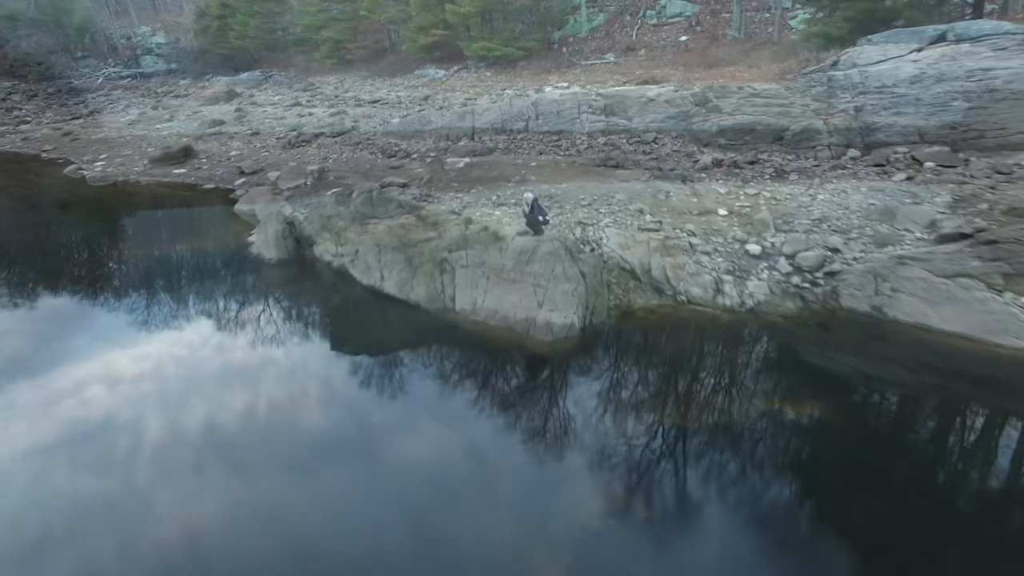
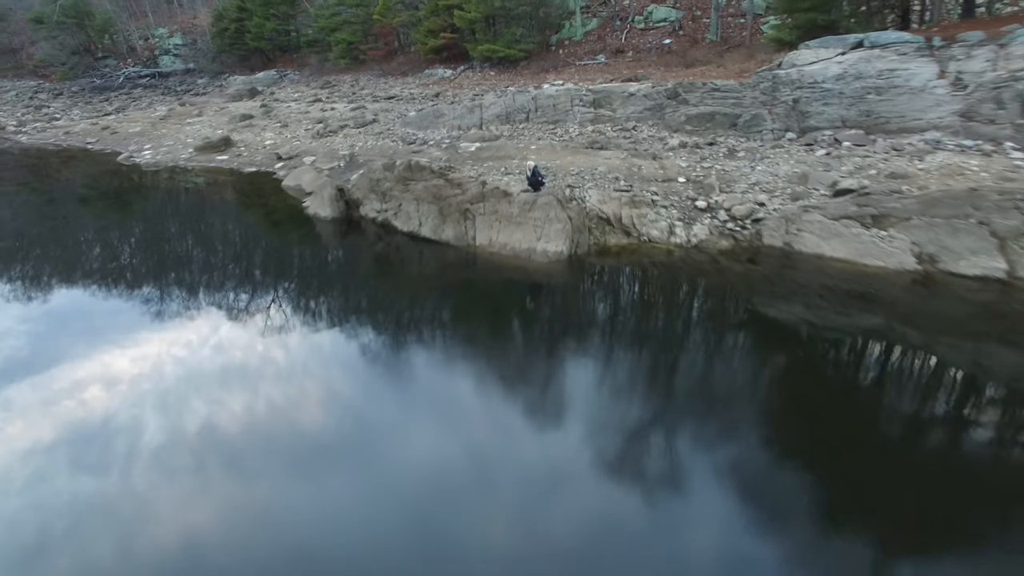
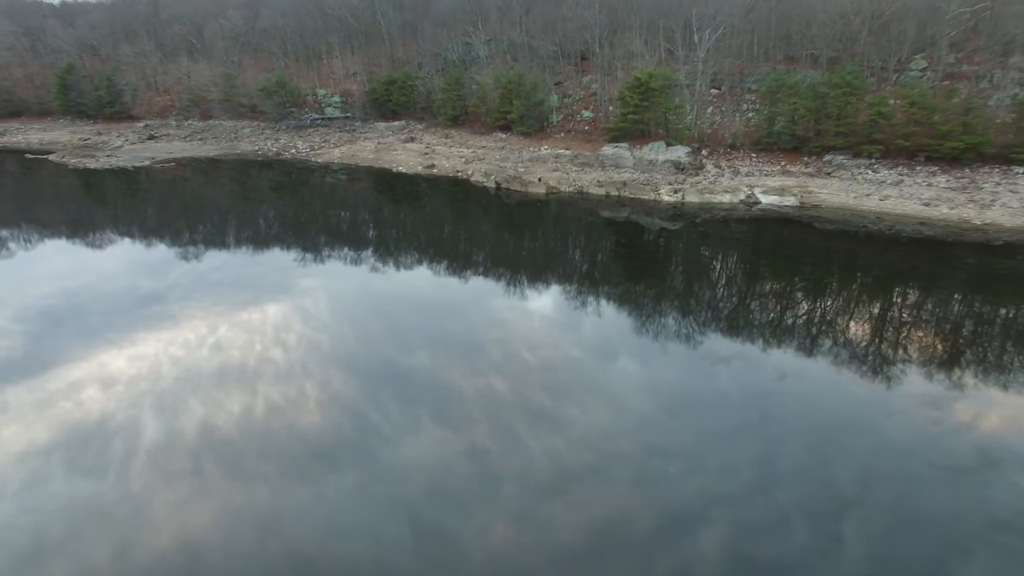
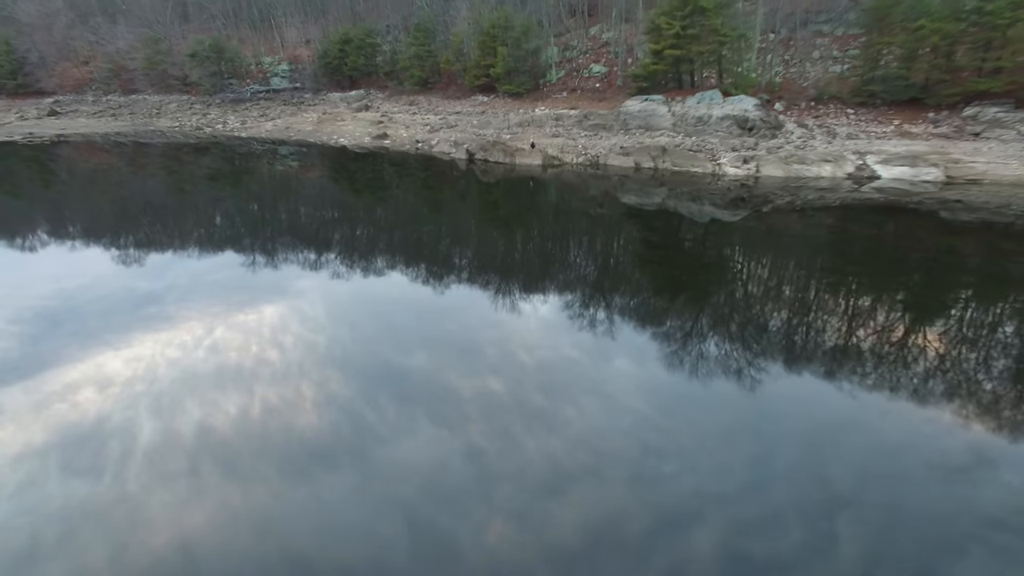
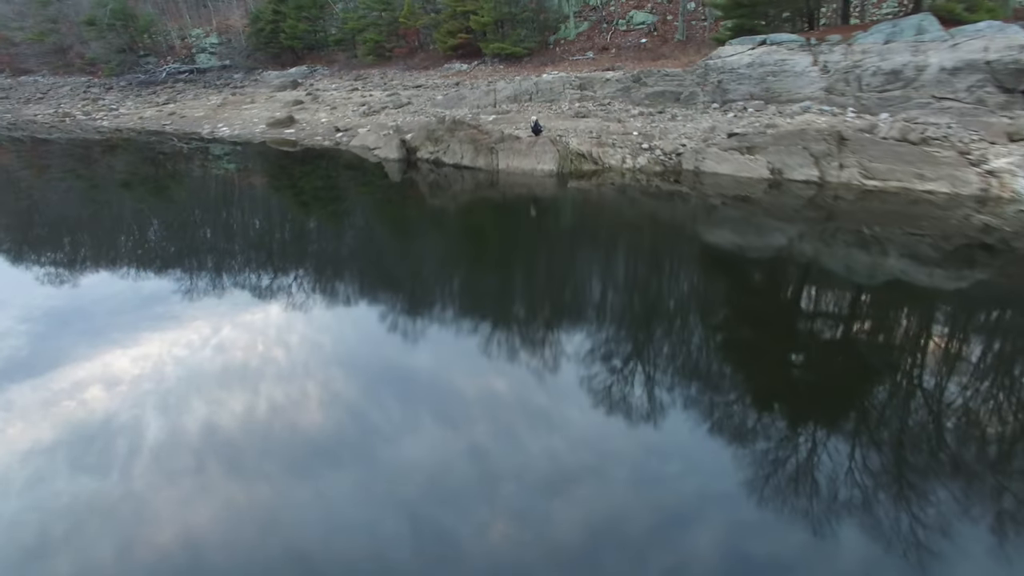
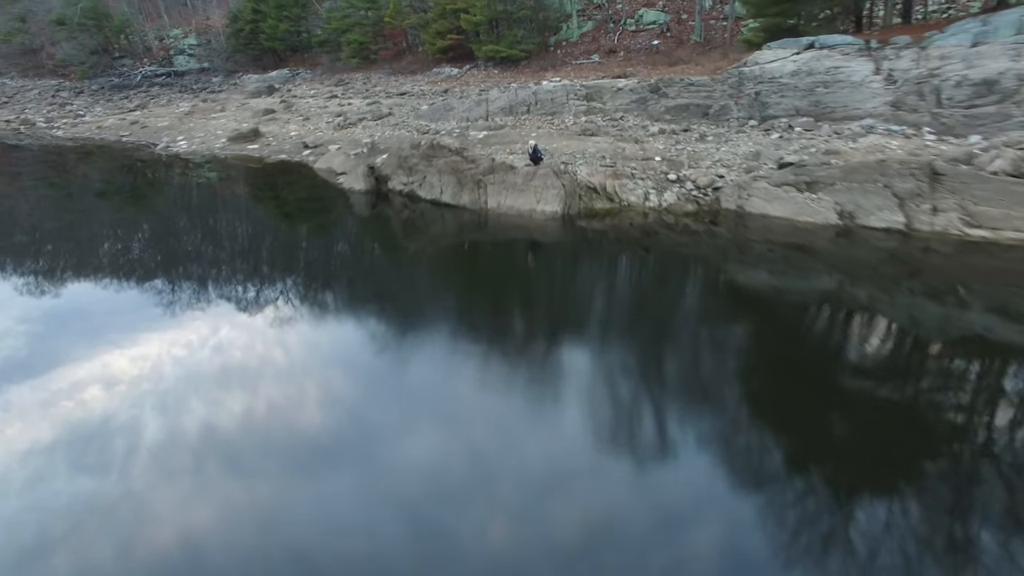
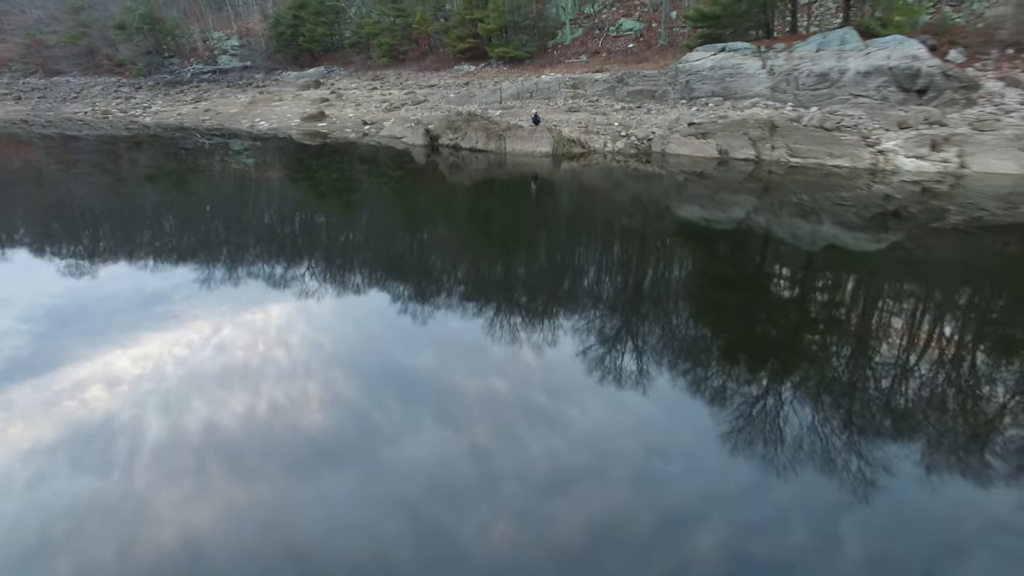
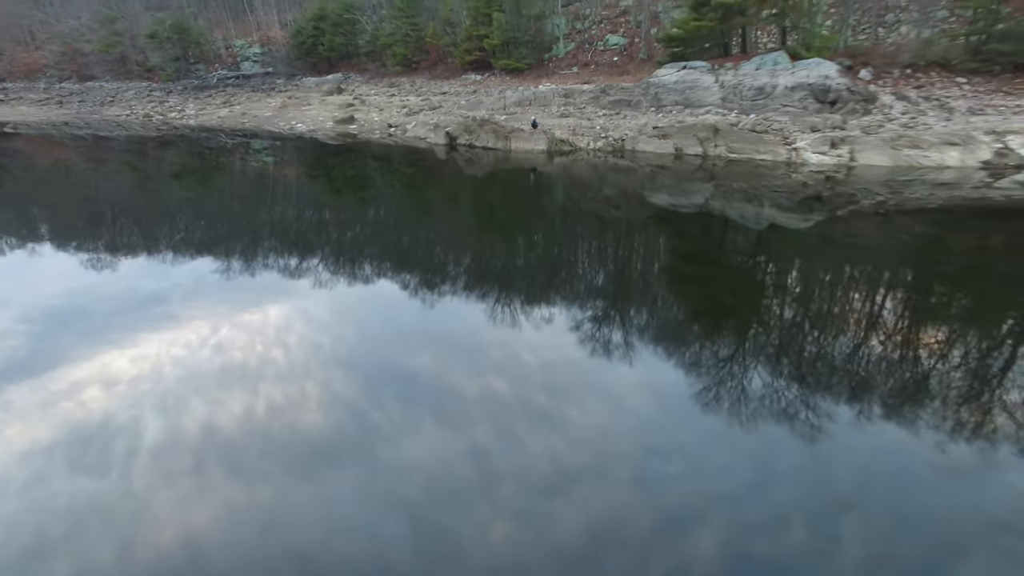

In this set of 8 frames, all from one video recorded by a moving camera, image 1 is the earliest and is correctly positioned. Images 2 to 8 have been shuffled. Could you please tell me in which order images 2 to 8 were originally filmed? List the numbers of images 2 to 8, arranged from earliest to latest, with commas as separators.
2, 6, 5, 7, 8, 4, 3
